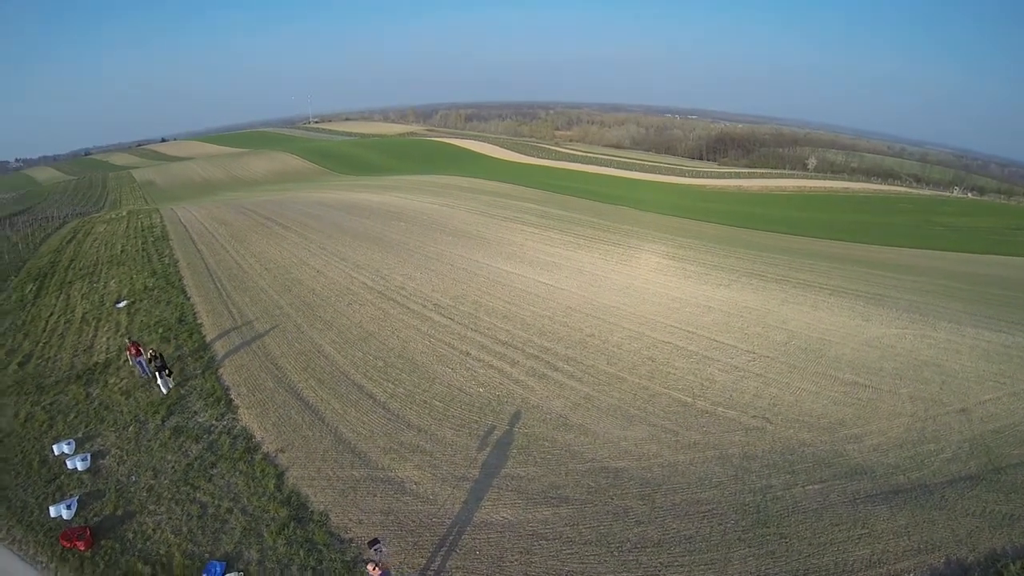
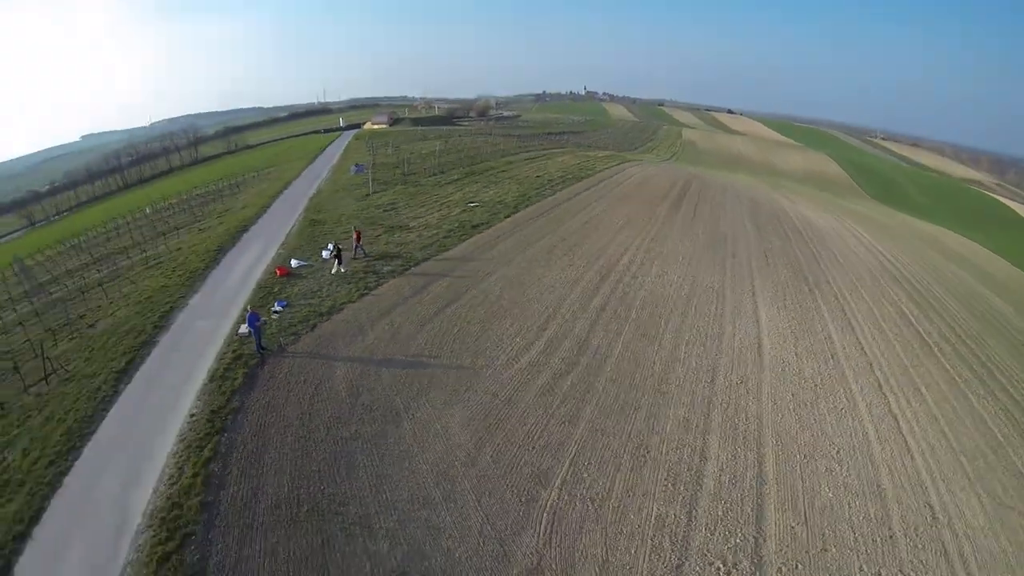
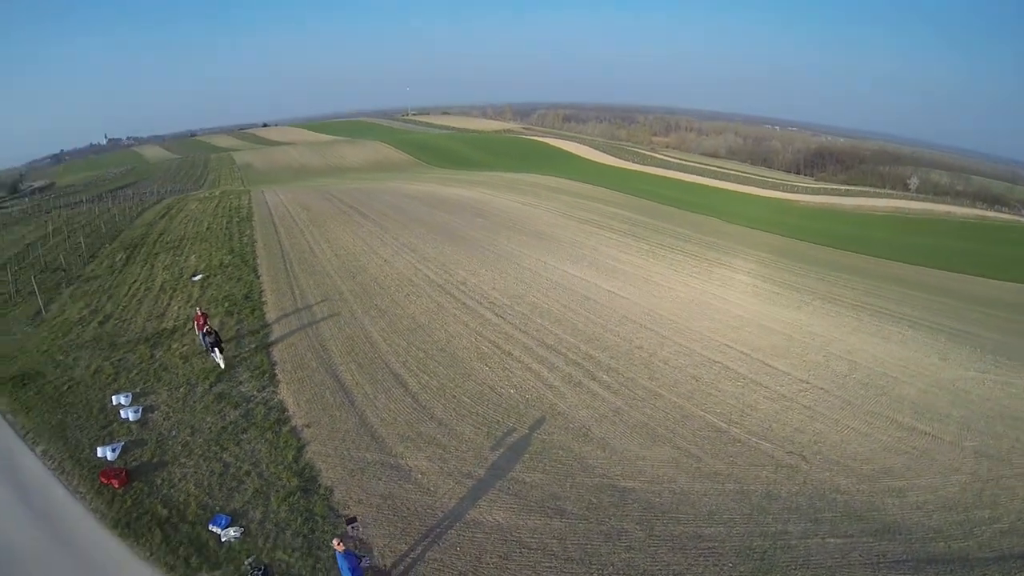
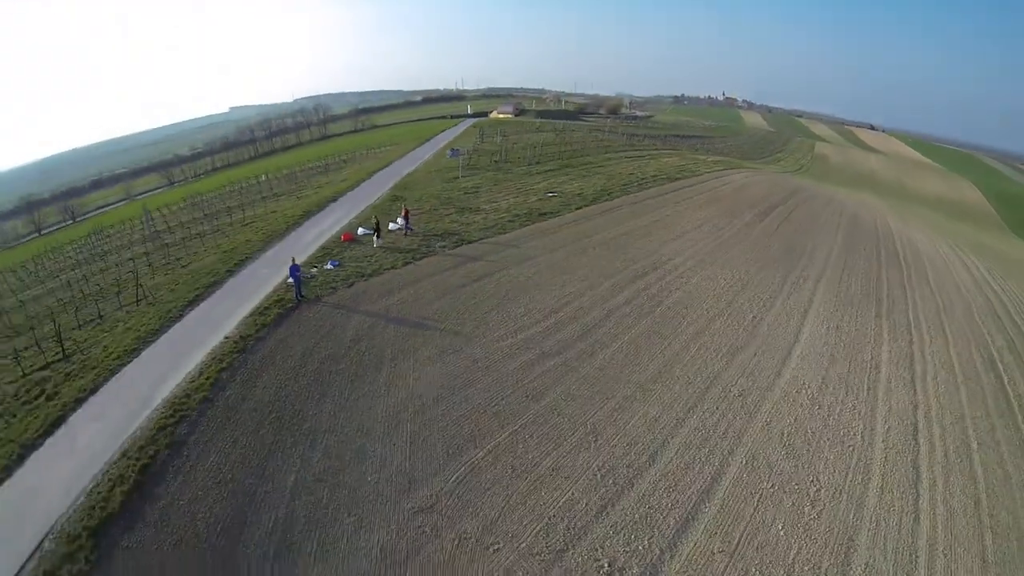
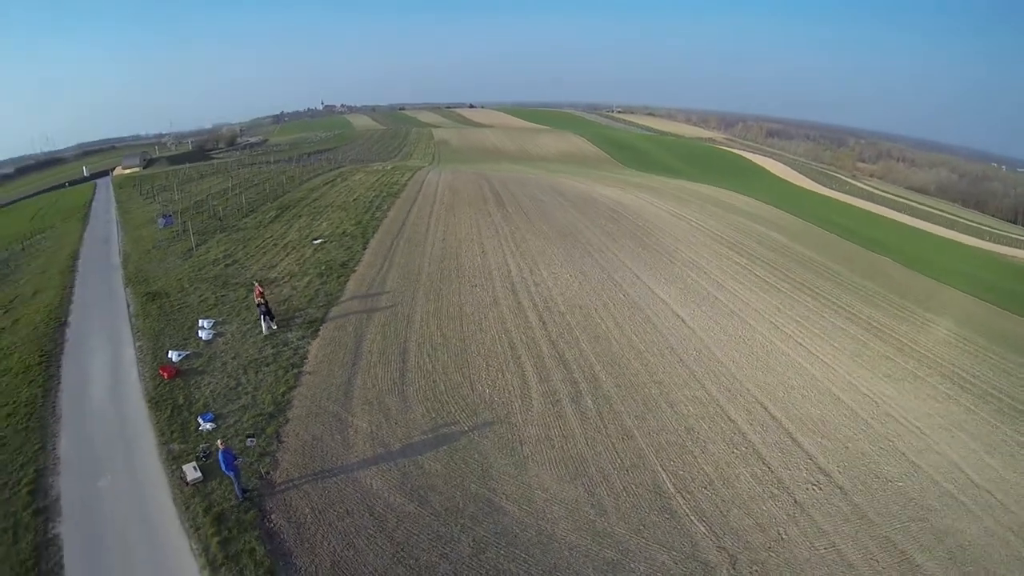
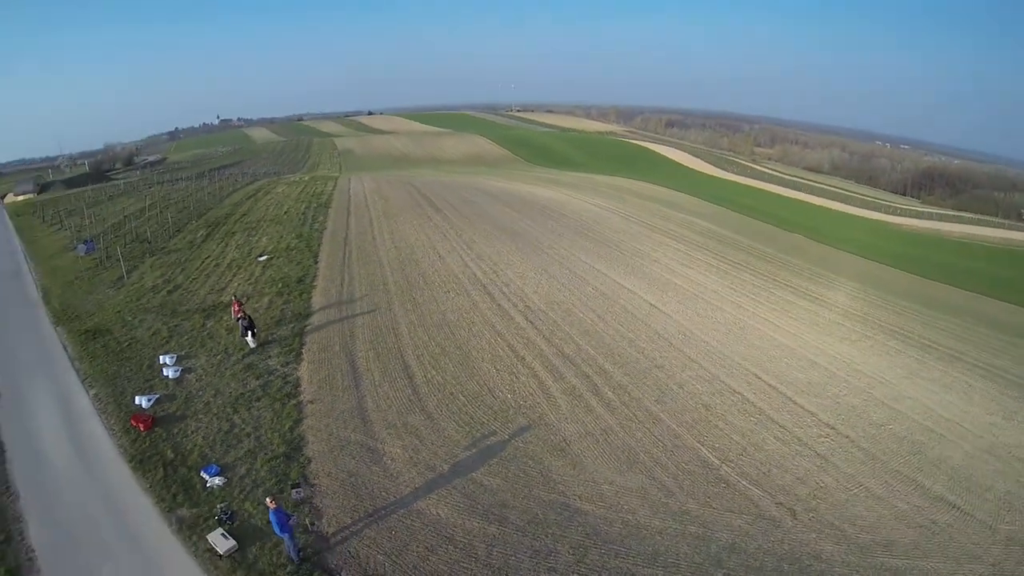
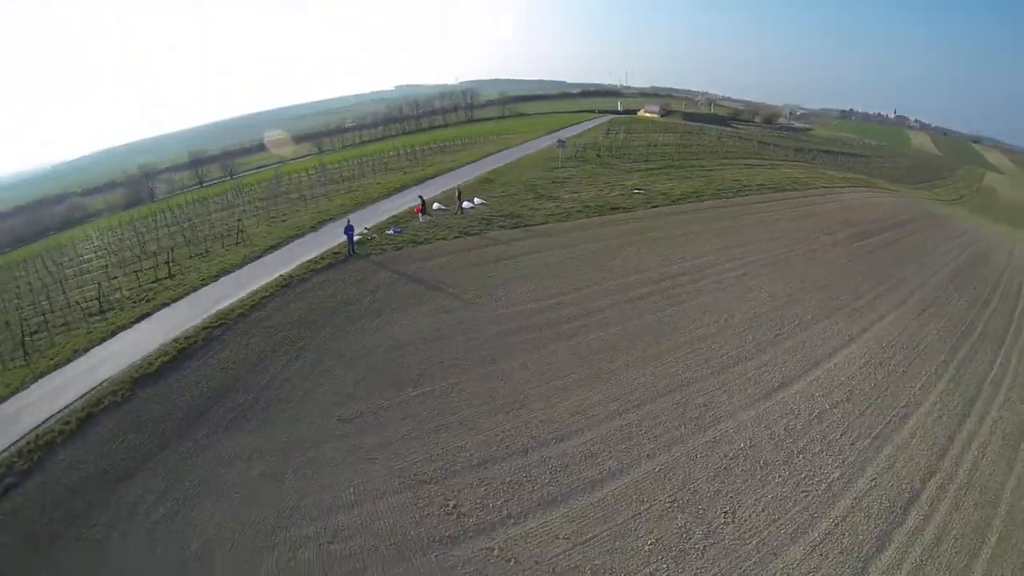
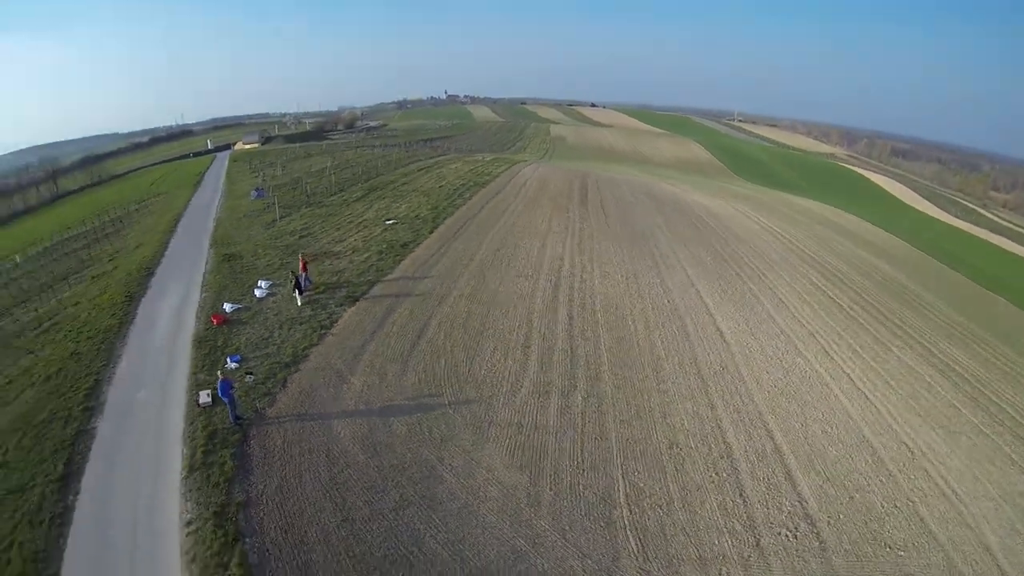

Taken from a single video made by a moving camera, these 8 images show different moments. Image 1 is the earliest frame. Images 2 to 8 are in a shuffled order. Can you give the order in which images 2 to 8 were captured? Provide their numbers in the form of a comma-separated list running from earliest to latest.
3, 6, 5, 8, 2, 4, 7
